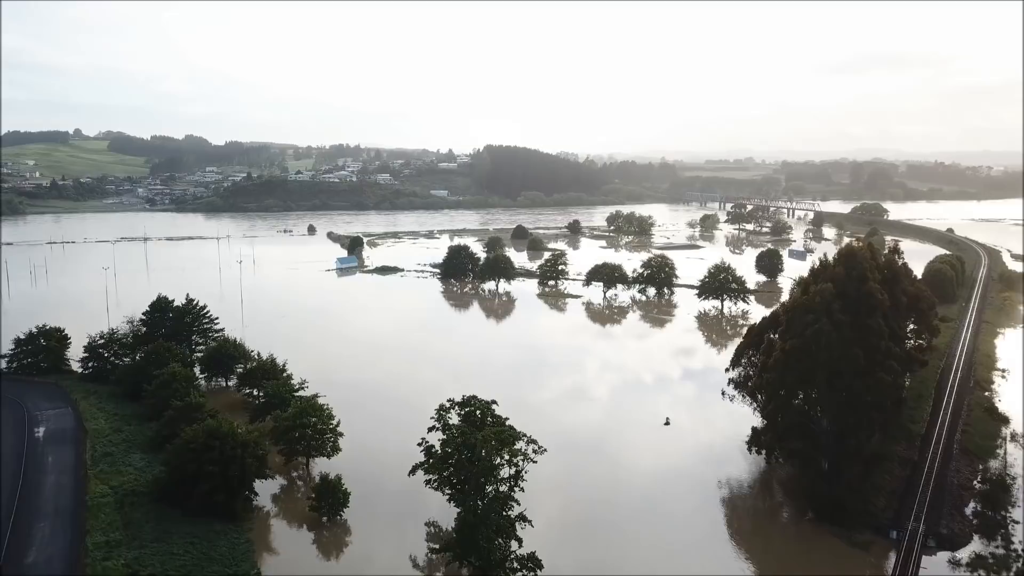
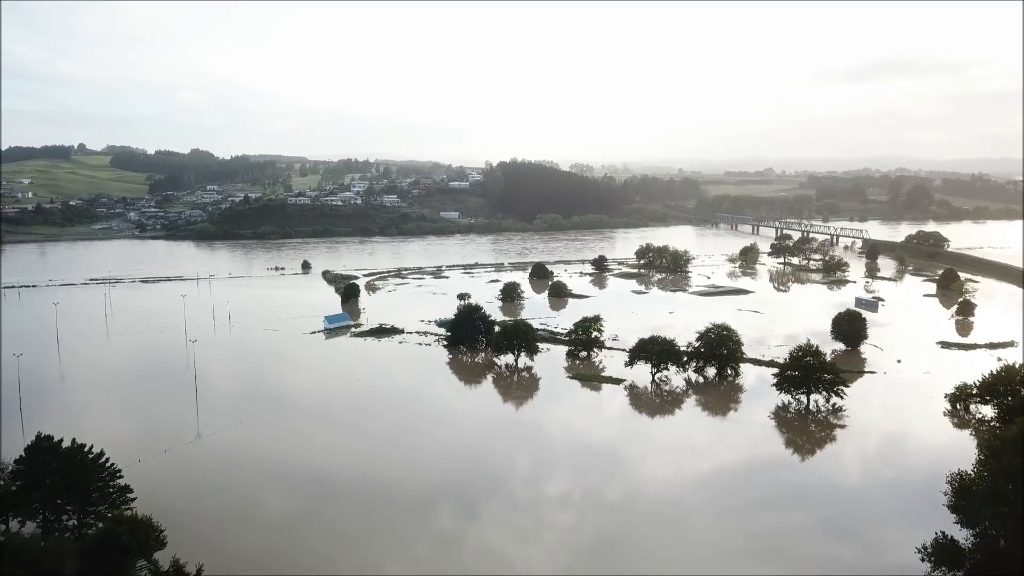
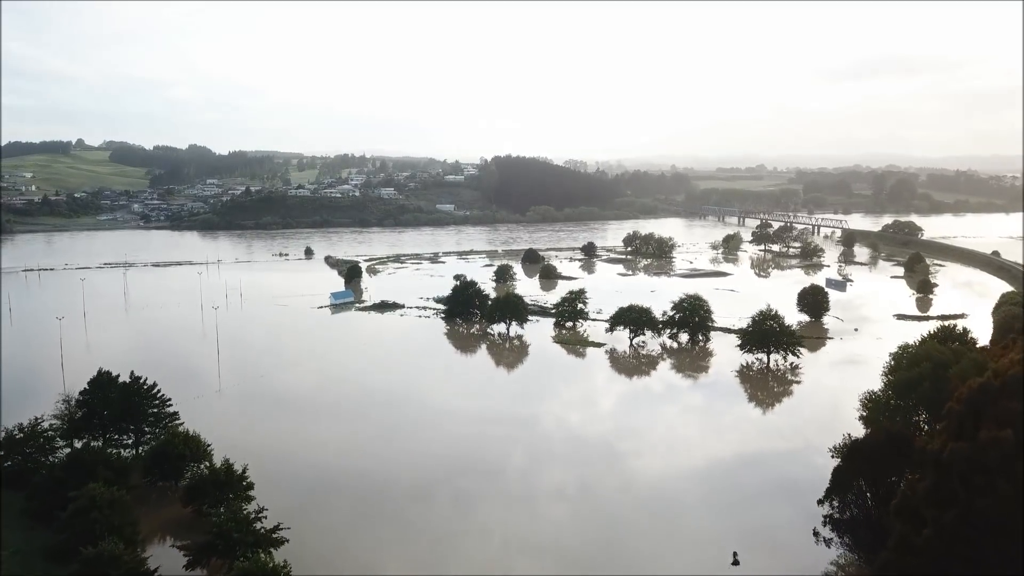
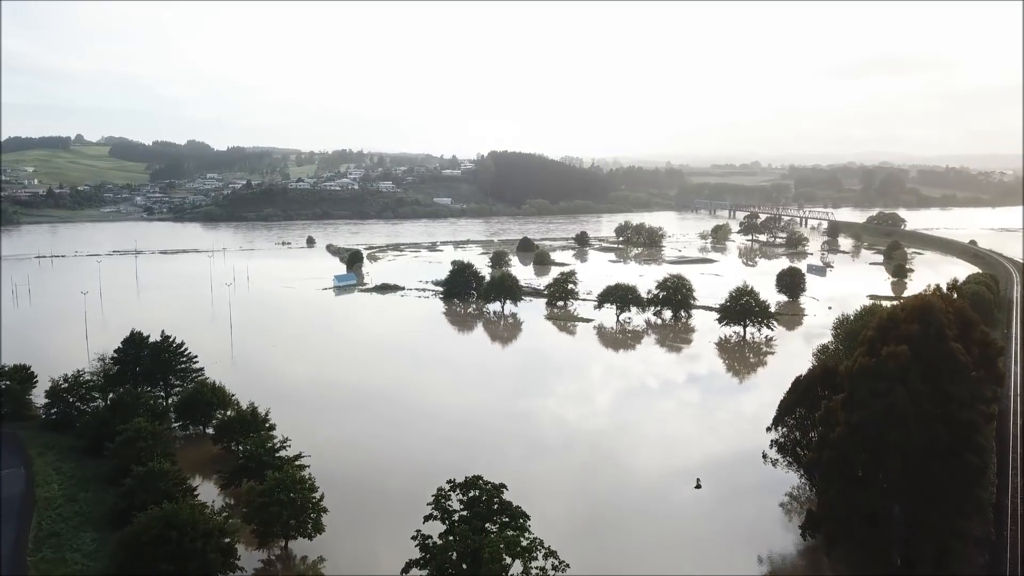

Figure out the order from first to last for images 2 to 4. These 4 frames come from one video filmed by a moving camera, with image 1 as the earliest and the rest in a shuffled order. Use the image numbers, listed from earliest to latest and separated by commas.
4, 3, 2
